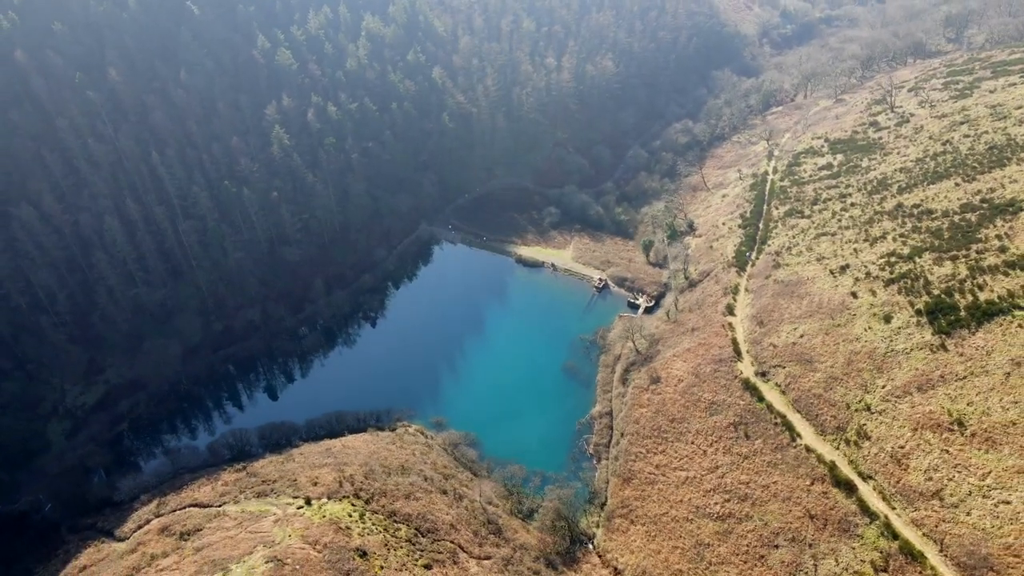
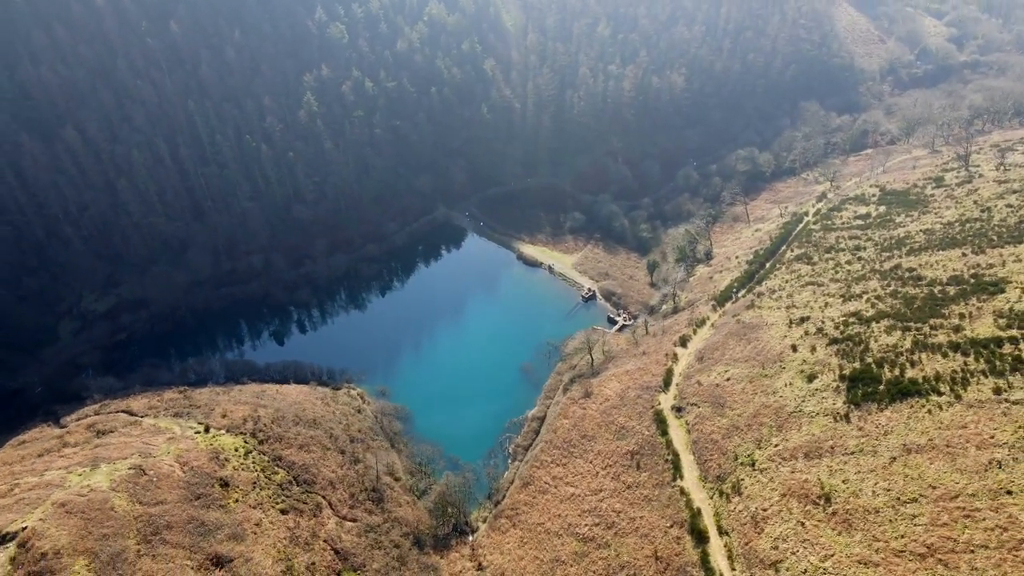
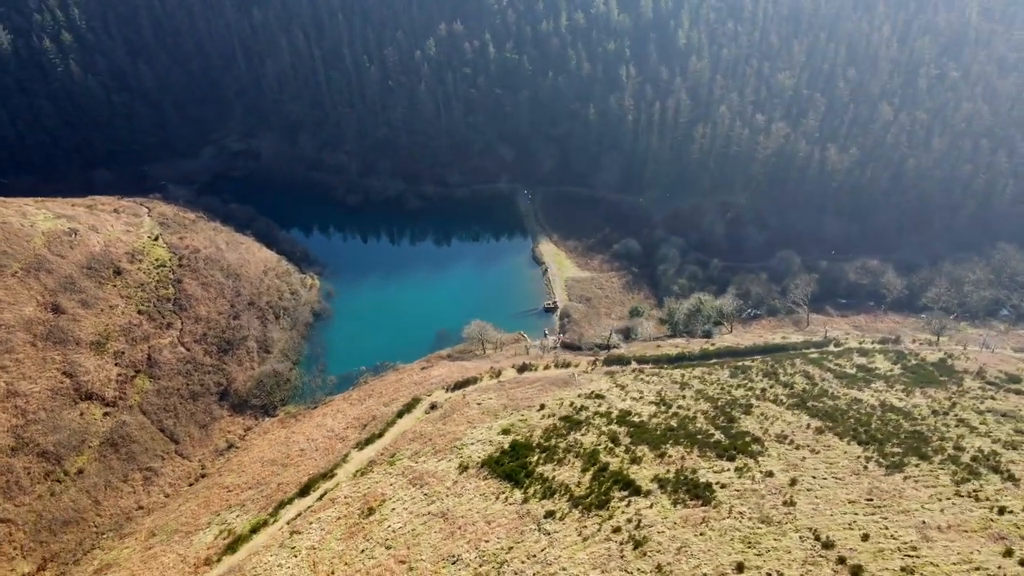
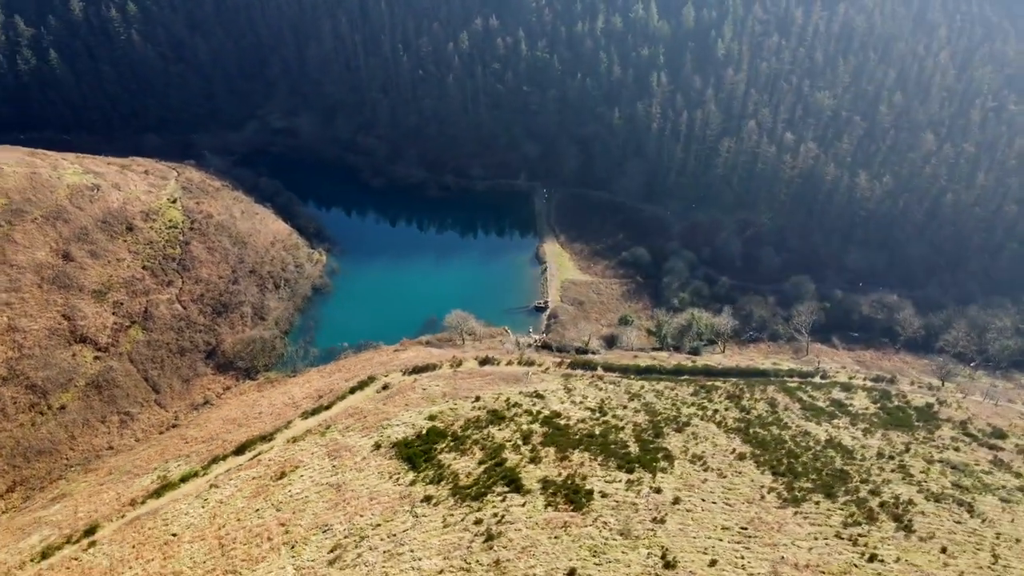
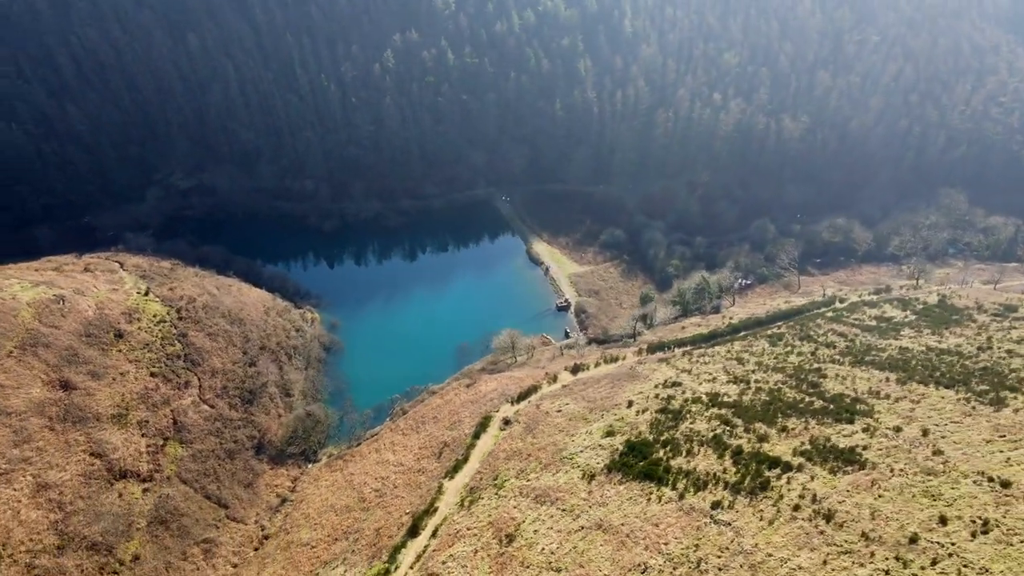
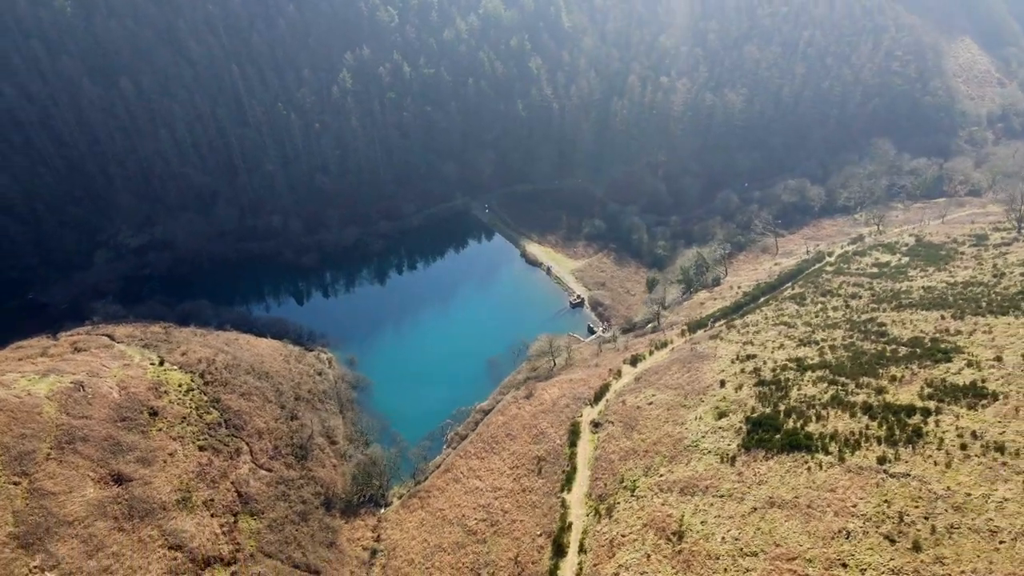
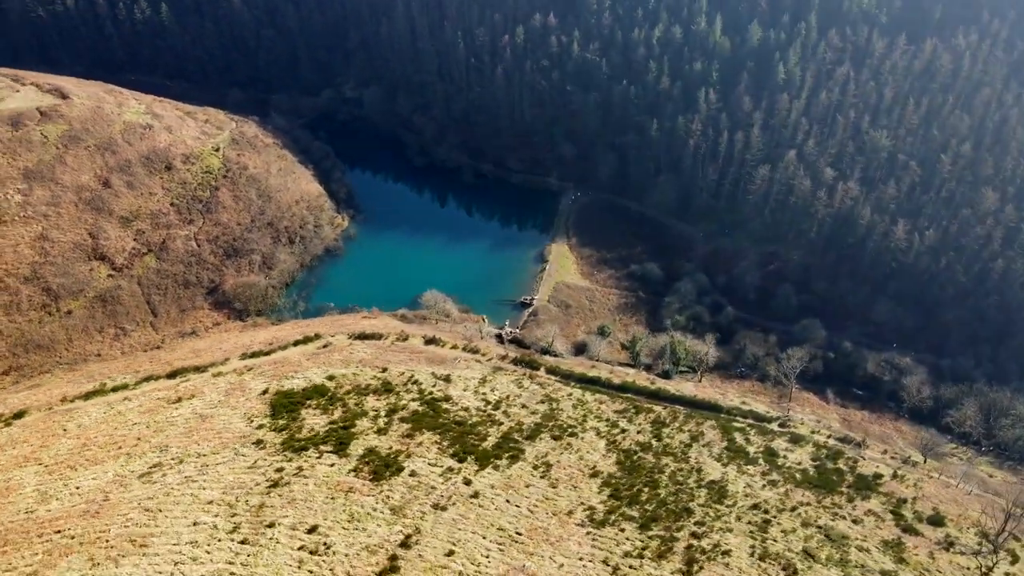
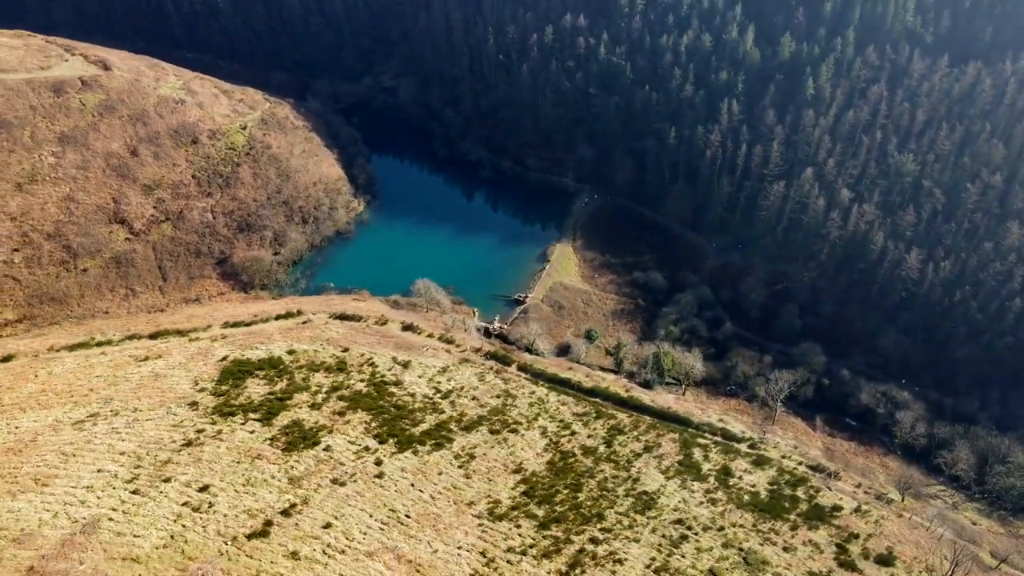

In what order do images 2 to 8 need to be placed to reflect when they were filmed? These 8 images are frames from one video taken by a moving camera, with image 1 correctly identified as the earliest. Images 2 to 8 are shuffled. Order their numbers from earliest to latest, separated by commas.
2, 6, 5, 3, 4, 7, 8
